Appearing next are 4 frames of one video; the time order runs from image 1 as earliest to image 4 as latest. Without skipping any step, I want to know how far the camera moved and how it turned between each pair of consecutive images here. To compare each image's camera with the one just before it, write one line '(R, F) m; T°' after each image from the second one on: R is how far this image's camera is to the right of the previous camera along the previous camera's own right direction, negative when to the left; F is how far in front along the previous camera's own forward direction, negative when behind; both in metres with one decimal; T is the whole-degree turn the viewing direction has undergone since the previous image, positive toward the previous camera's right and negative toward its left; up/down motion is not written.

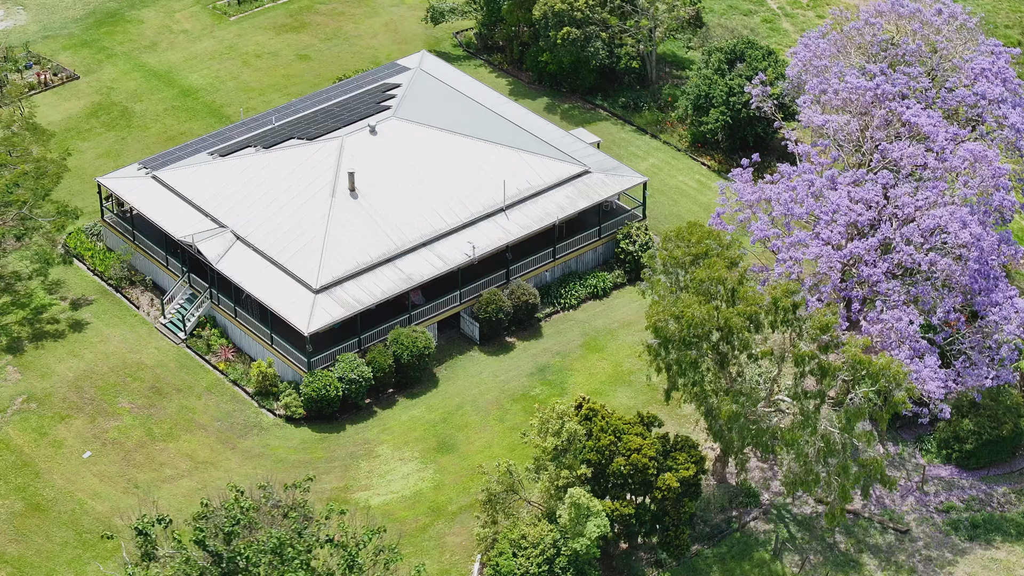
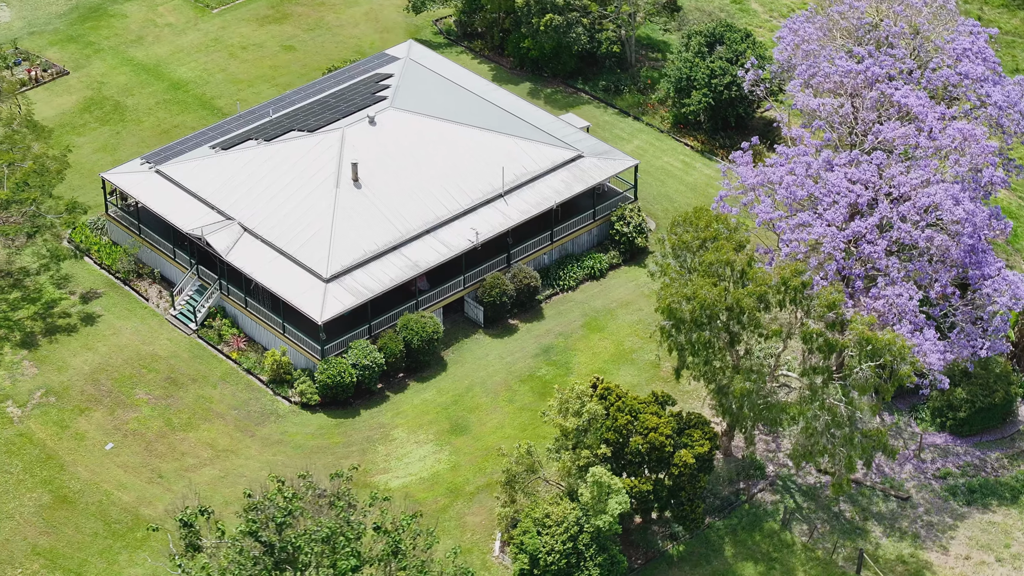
(-1.7, -0.8) m; +1°
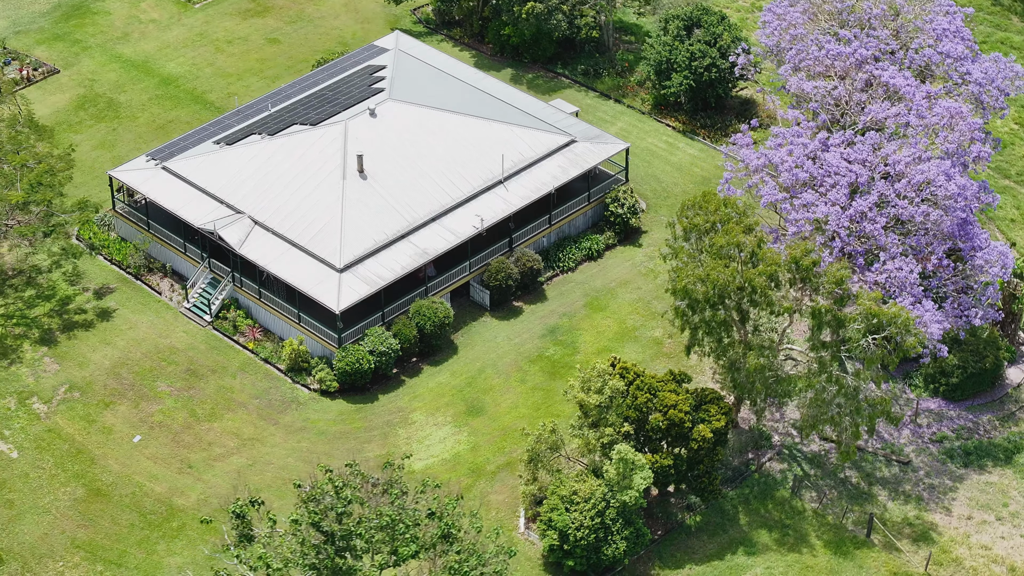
(-1.9, -1.0) m; +2°
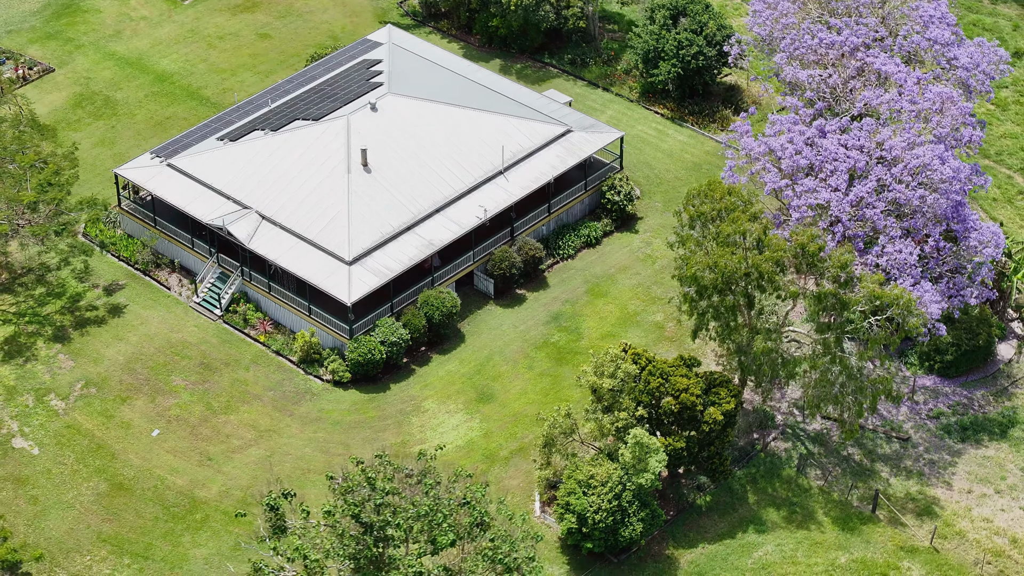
(-1.2, -0.7) m; +1°
